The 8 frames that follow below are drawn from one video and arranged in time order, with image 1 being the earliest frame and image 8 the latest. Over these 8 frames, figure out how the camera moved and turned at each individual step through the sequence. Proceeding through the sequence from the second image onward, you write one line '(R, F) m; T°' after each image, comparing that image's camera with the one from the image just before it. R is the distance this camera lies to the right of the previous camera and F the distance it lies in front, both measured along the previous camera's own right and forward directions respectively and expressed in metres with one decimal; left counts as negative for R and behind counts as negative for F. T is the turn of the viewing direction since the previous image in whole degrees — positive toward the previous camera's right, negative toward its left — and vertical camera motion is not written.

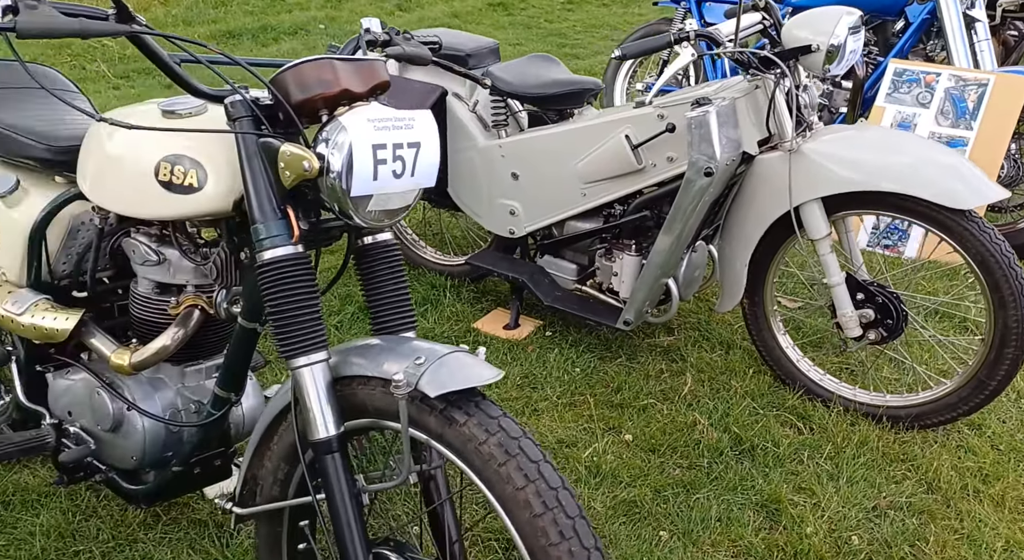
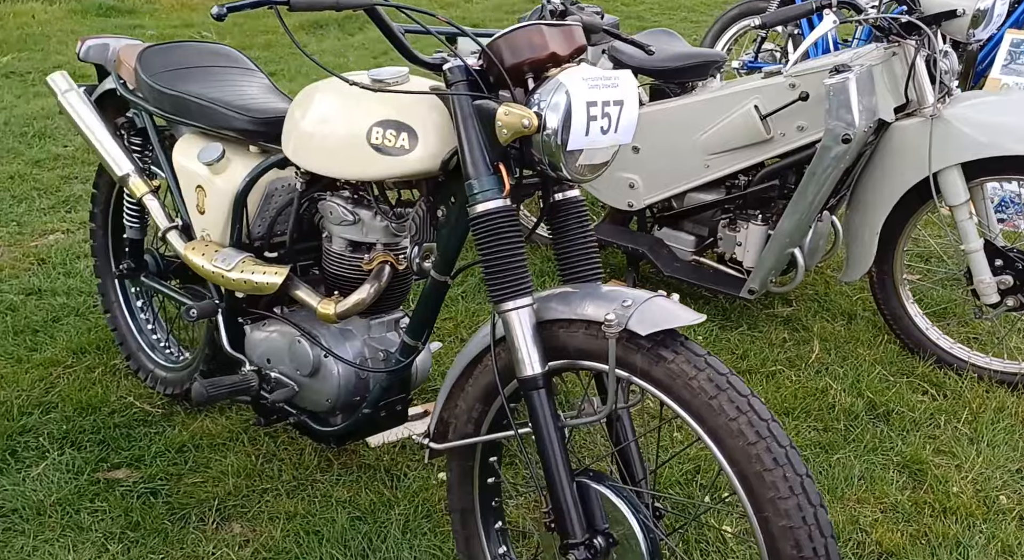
(-0.2, -0.2) m; -4°
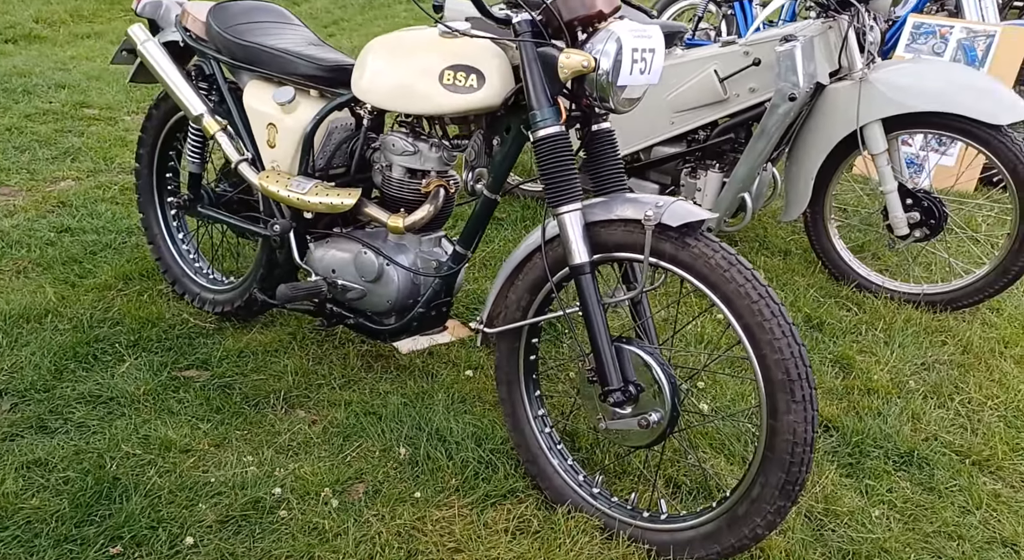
(-0.4, -0.6) m; +5°
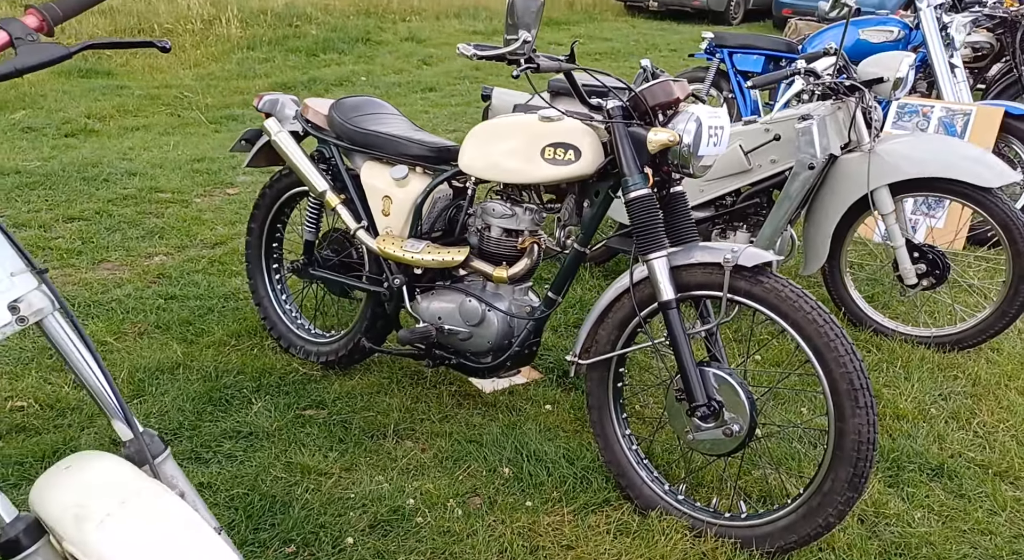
(-0.4, -0.5) m; +1°
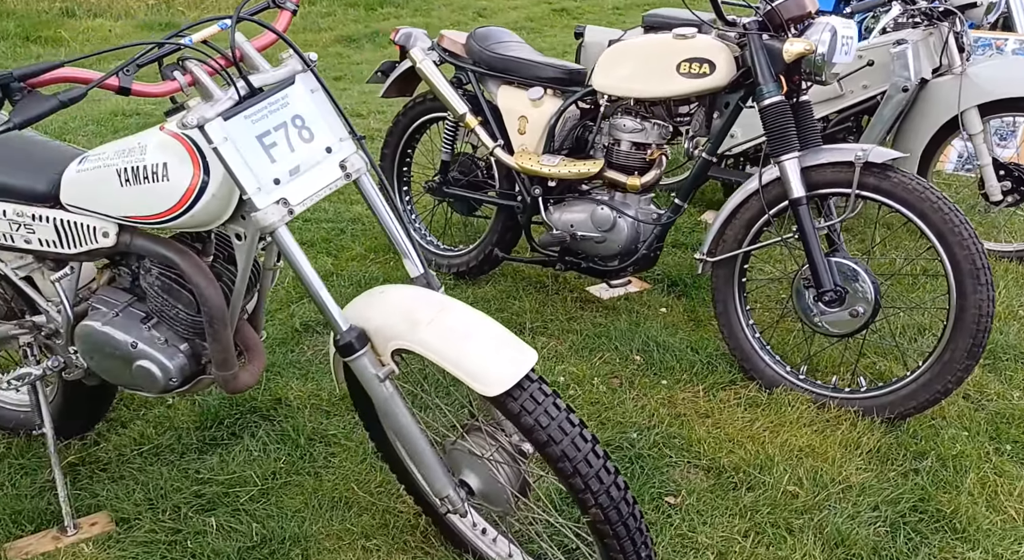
(-0.4, -0.4) m; -1°
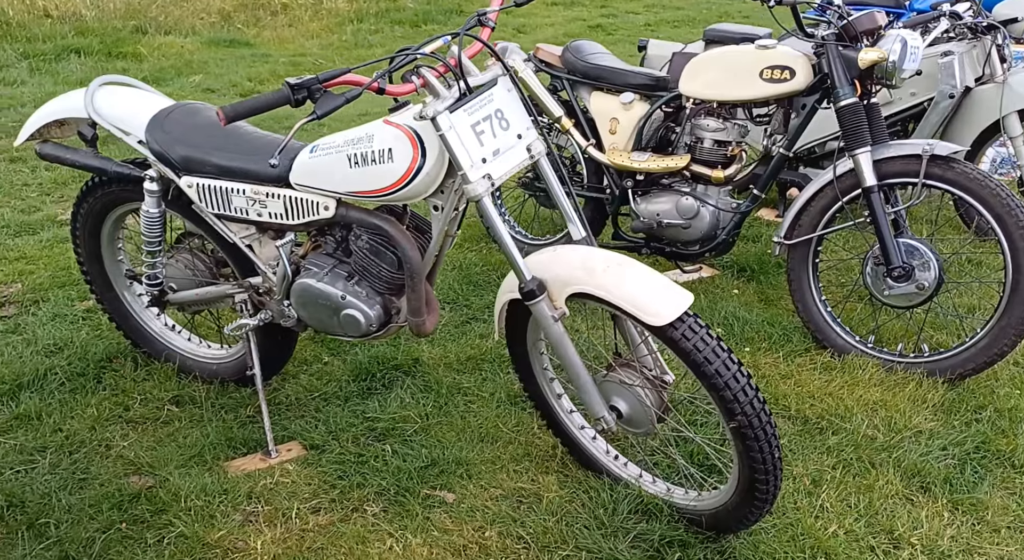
(-0.3, -0.5) m; -1°
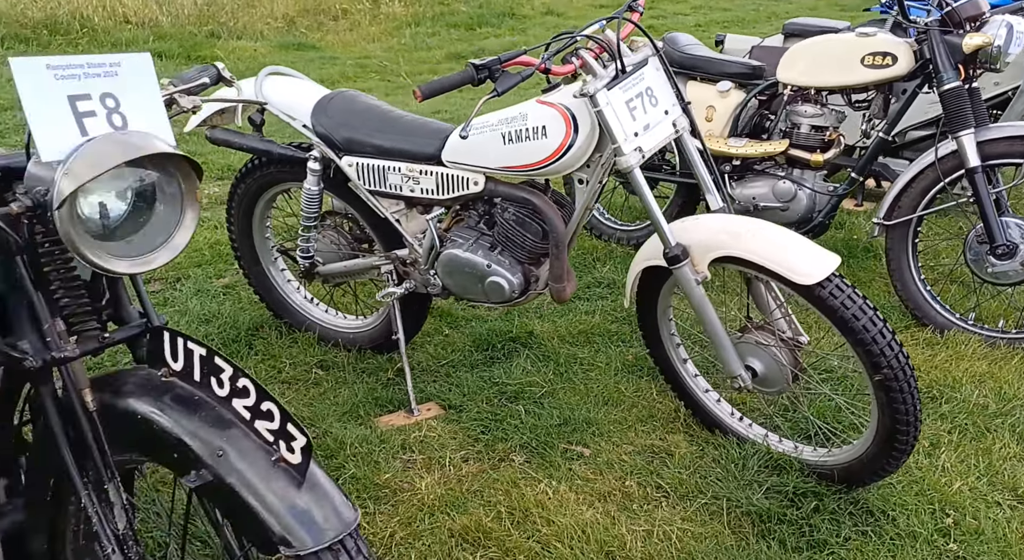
(-0.3, -0.2) m; -2°
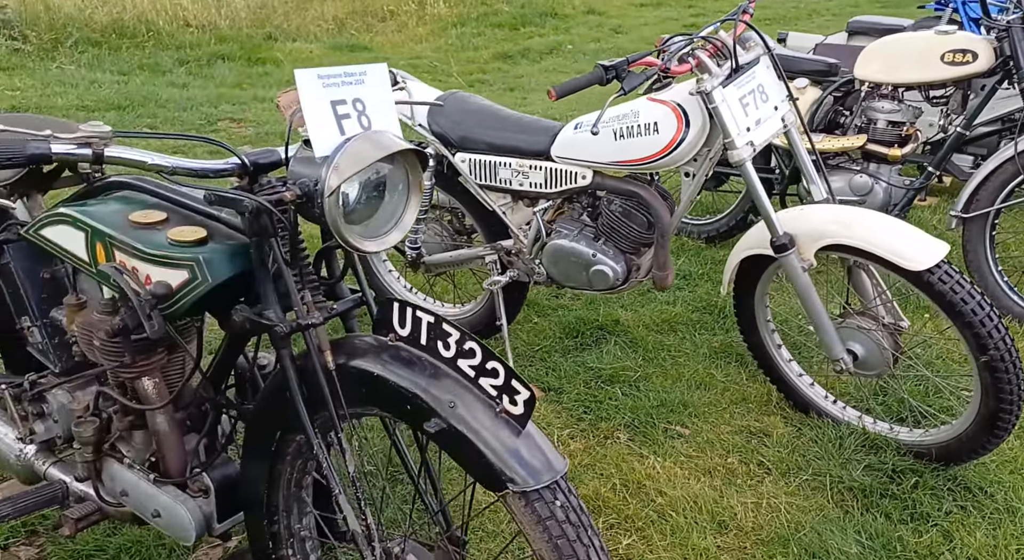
(-0.2, -0.2) m; -1°
